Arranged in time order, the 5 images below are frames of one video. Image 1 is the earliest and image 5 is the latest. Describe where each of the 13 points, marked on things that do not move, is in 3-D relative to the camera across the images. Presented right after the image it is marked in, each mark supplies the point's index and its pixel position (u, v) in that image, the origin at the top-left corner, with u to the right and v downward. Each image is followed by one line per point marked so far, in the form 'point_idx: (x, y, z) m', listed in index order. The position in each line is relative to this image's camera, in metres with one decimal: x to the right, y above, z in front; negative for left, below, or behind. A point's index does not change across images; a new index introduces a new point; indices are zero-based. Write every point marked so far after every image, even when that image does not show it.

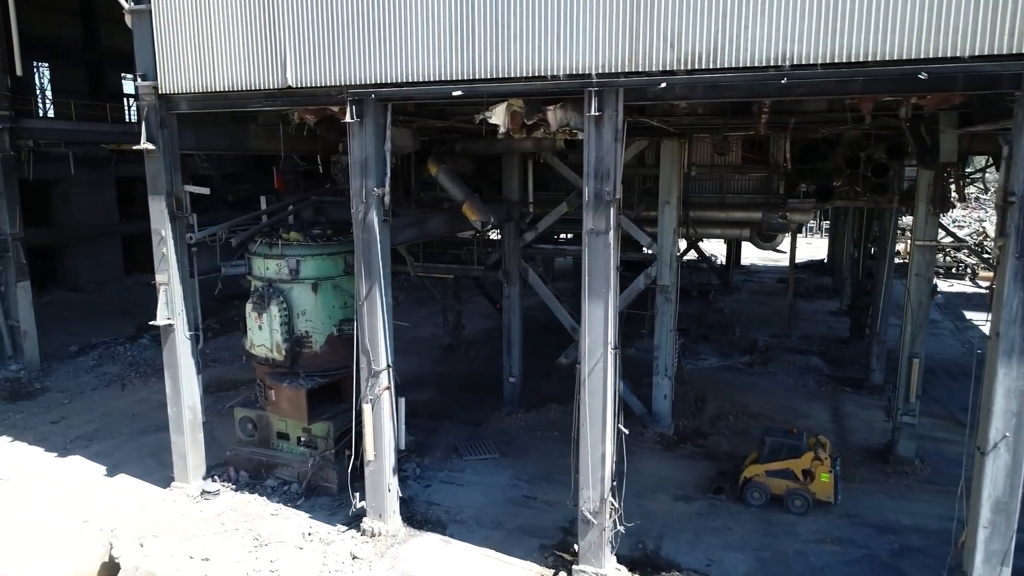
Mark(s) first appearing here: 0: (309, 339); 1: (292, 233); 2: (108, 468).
0: (-2.9, -0.7, +10.5) m
1: (-3.2, +0.8, +10.7) m
2: (-6.4, -2.9, +11.5) m
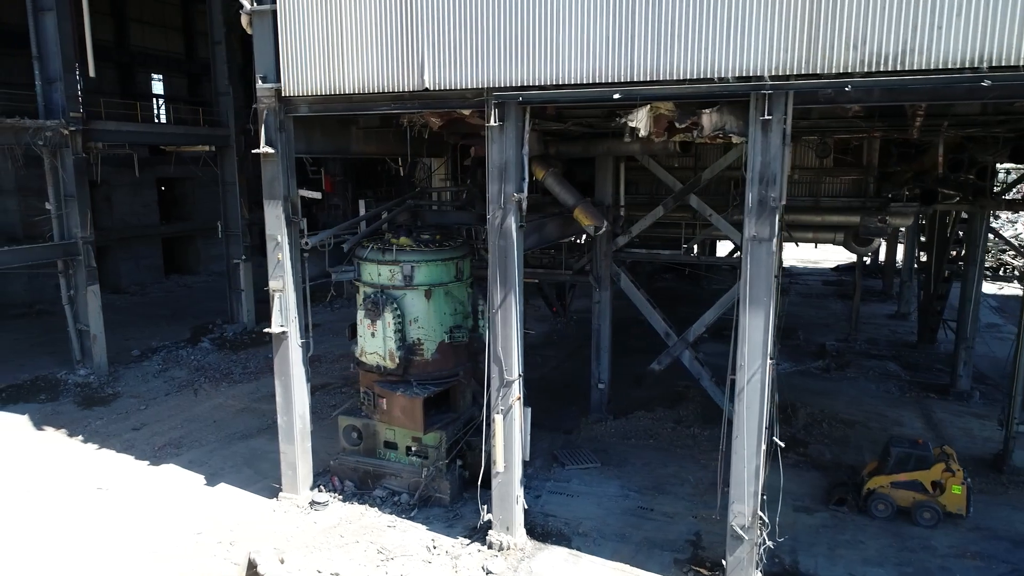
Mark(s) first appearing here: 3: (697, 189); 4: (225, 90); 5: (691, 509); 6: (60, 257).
0: (-1.3, -0.8, +10.3) m
1: (-1.6, +0.7, +10.4) m
2: (-4.7, -3.0, +11.3) m
3: (+3.1, +1.7, +12.2) m
4: (-7.7, +5.4, +19.6) m
5: (+2.5, -3.1, +10.3) m
6: (-9.5, +0.7, +15.4) m
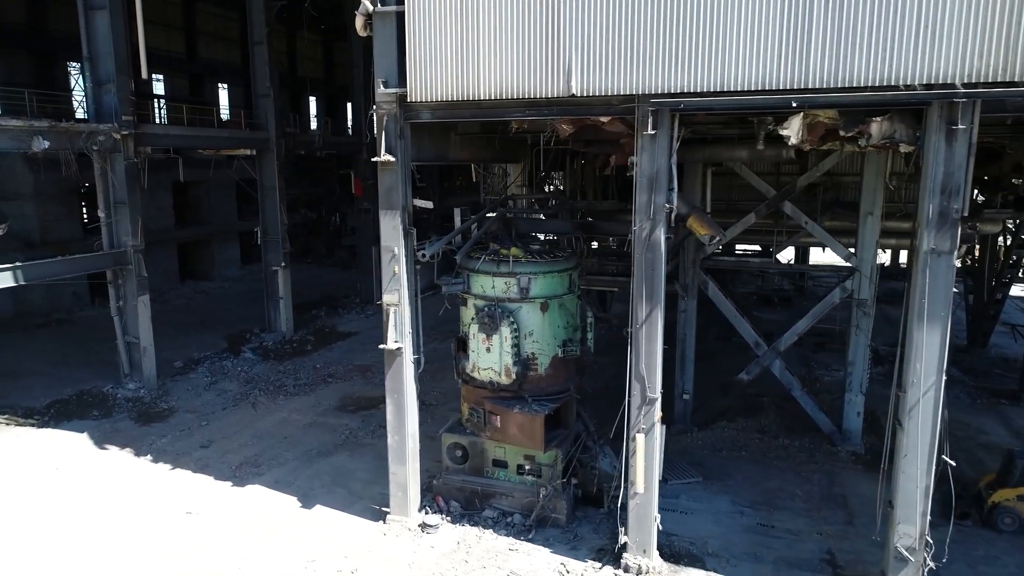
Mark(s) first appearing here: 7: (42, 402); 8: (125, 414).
0: (+0.3, -1.0, +9.9) m
1: (0.0, +0.5, +10.1) m
2: (-3.1, -3.1, +10.8) m
3: (+4.6, +1.5, +11.9) m
4: (-6.5, +5.1, +19.0) m
5: (+4.1, -3.3, +10.0) m
6: (-8.1, +0.4, +14.7) m
7: (-9.7, -2.4, +15.1) m
8: (-7.7, -2.5, +14.5) m
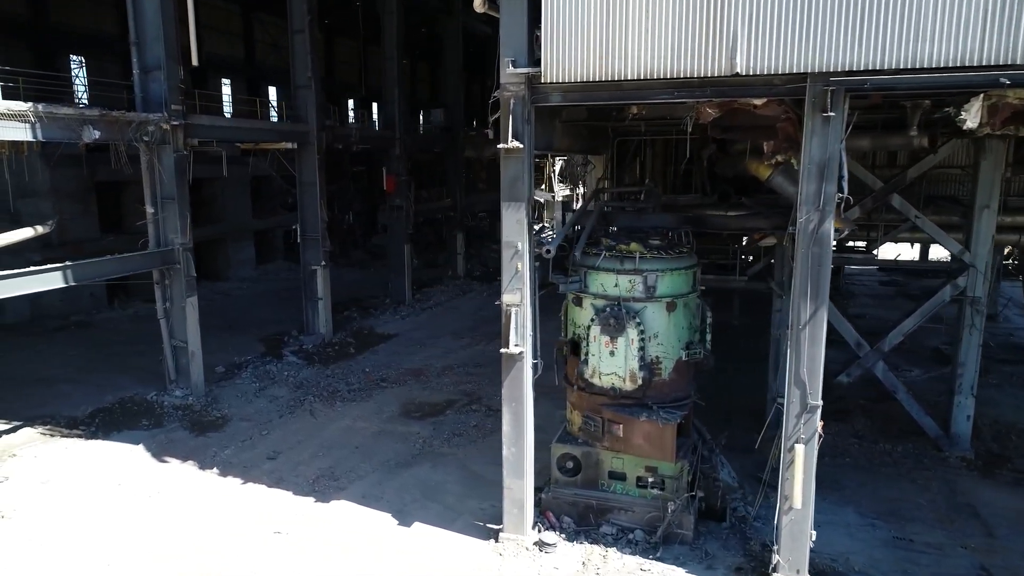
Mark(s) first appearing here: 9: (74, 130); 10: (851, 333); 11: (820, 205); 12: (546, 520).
0: (+1.9, -1.0, +9.2) m
1: (+1.5, +0.6, +9.3) m
2: (-1.6, -3.1, +10.0) m
3: (+6.1, +1.6, +11.3) m
4: (-5.2, +5.1, +18.2) m
5: (+5.7, -3.2, +9.4) m
6: (-6.7, +0.4, +13.8) m
7: (-8.3, -2.4, +14.2) m
8: (-6.2, -2.5, +13.6) m
9: (-7.3, +2.6, +12.1) m
10: (+5.6, -0.7, +12.1) m
11: (+3.1, +0.8, +7.4) m
12: (+0.5, -3.0, +9.6) m
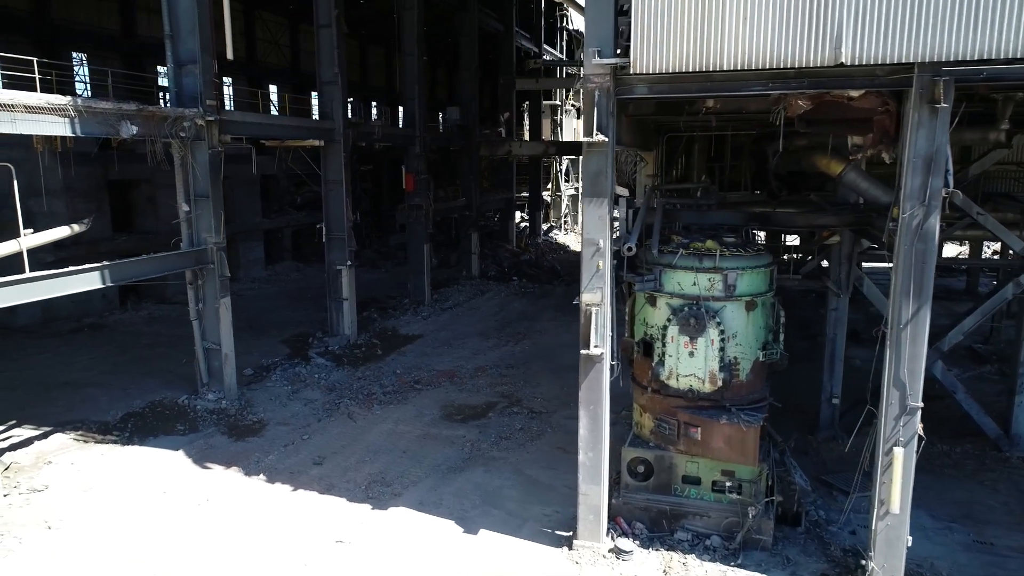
0: (+2.8, -1.0, +8.9) m
1: (+2.4, +0.6, +9.1) m
2: (-0.7, -3.1, +9.7) m
3: (+6.9, +1.6, +11.1) m
4: (-4.4, +5.1, +17.8) m
5: (+6.6, -3.2, +9.2) m
6: (-5.9, +0.4, +13.4) m
7: (-7.5, -2.4, +13.7) m
8: (-5.4, -2.5, +13.2) m
9: (-6.5, +2.6, +11.7) m
10: (+6.5, -0.7, +11.9) m
11: (+4.0, +0.9, +7.1) m
12: (+1.4, -3.0, +9.3) m
